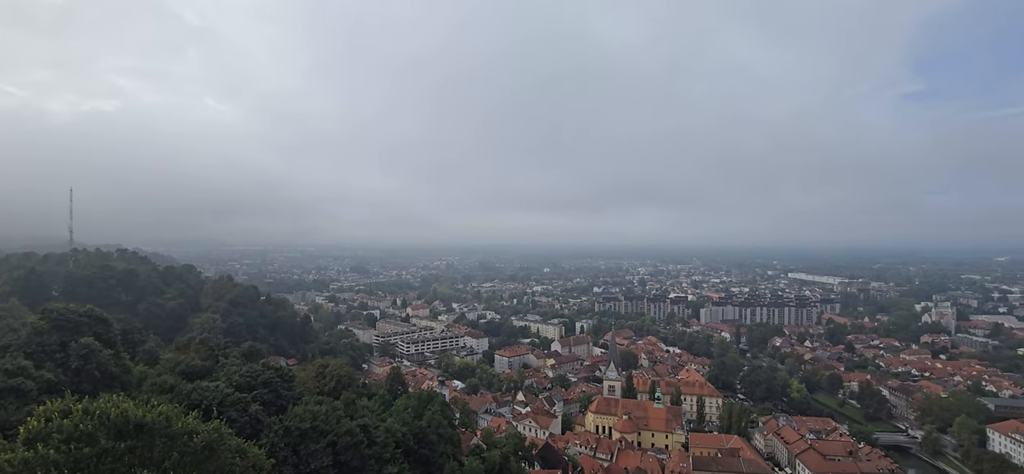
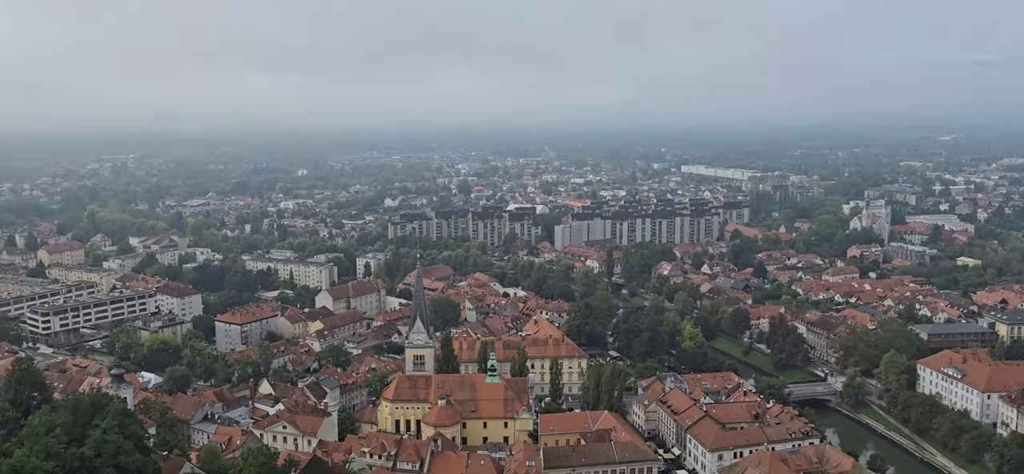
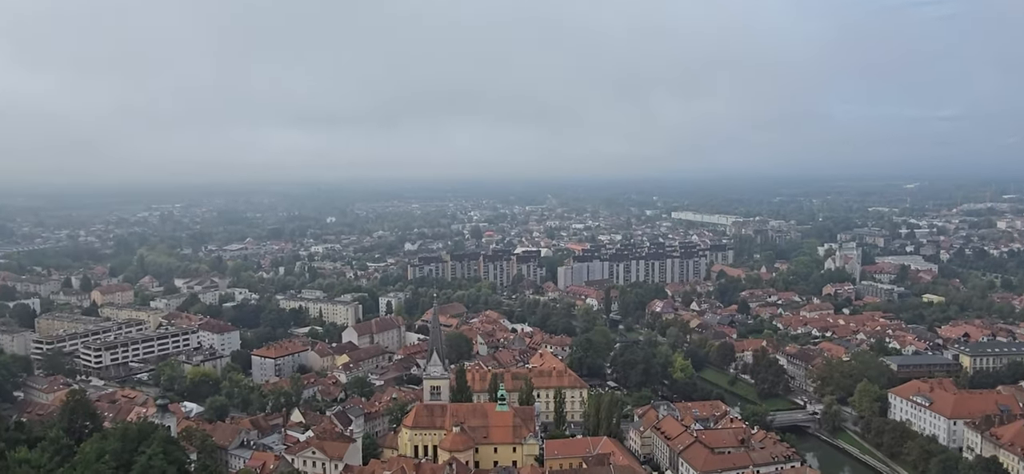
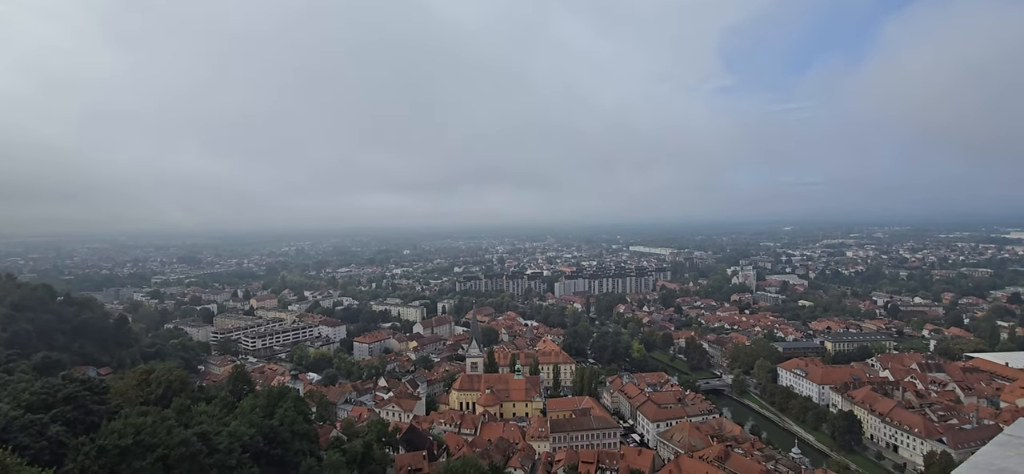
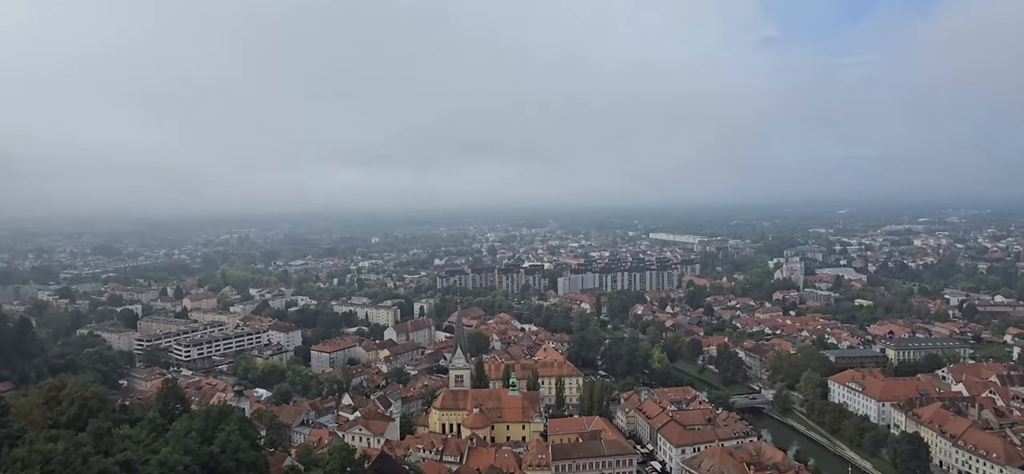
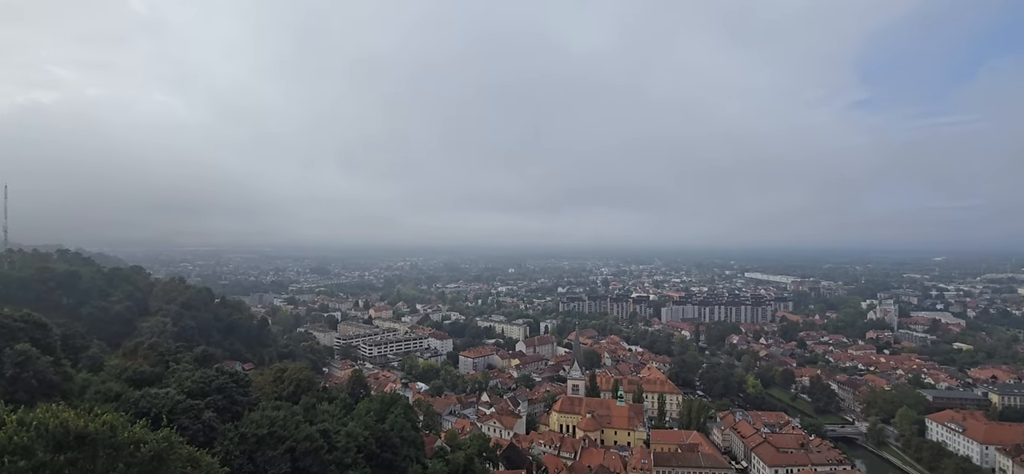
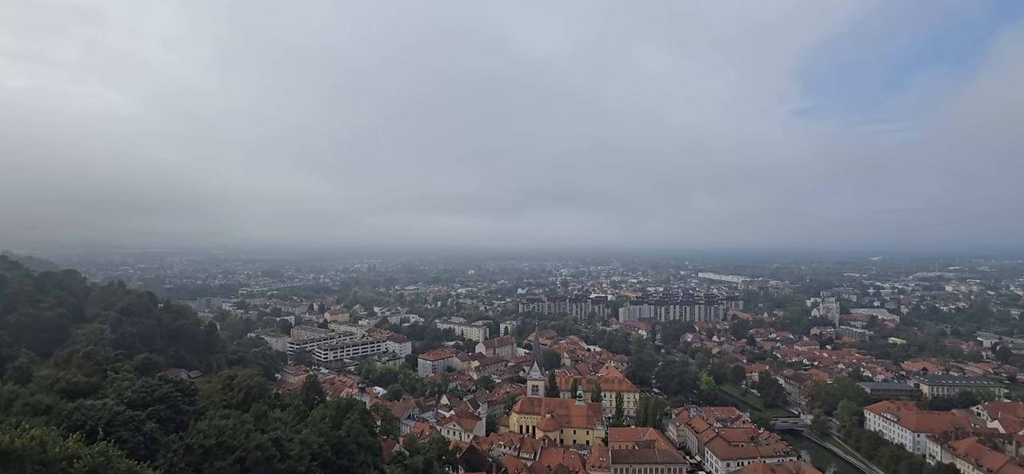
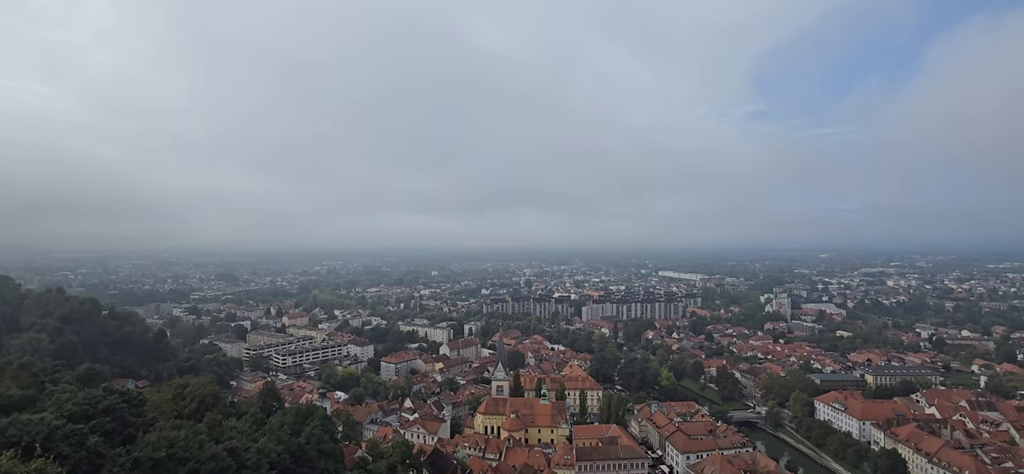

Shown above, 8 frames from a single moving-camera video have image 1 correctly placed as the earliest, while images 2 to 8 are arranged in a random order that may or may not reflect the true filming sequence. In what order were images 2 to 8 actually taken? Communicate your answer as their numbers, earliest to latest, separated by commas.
6, 7, 8, 4, 5, 3, 2
